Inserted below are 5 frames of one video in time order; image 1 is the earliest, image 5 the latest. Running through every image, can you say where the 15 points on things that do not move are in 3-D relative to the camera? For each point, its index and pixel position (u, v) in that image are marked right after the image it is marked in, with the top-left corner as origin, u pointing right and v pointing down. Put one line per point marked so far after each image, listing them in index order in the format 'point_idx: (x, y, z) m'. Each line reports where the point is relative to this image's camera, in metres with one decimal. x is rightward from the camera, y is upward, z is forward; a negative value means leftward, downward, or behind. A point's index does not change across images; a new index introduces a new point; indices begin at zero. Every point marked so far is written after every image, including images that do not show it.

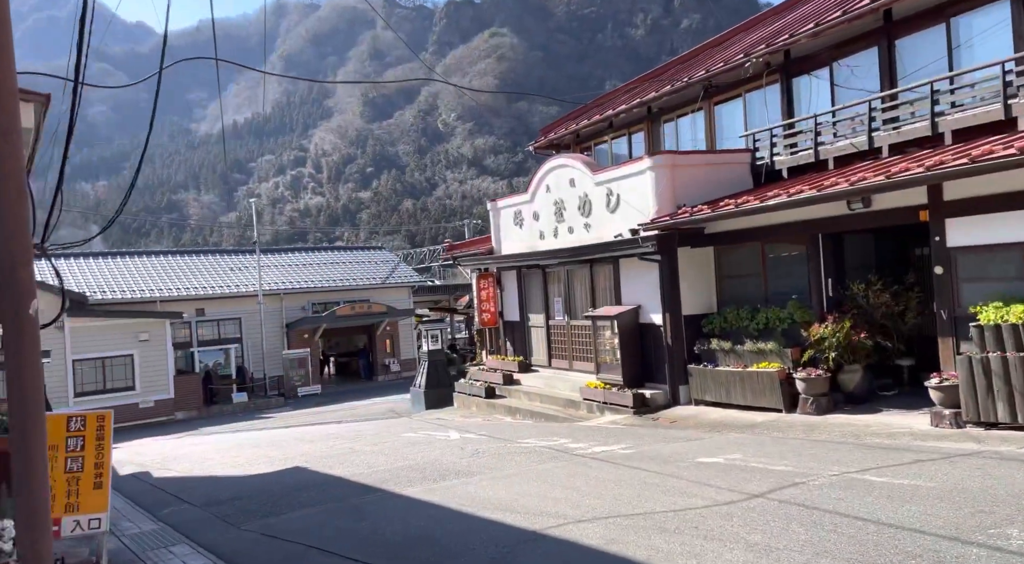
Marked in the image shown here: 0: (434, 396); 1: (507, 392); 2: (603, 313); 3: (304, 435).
0: (-1.7, -2.4, +20.0) m
1: (-0.1, -2.1, +17.4) m
2: (+1.4, -0.5, +14.4) m
3: (-3.8, -2.8, +17.5) m
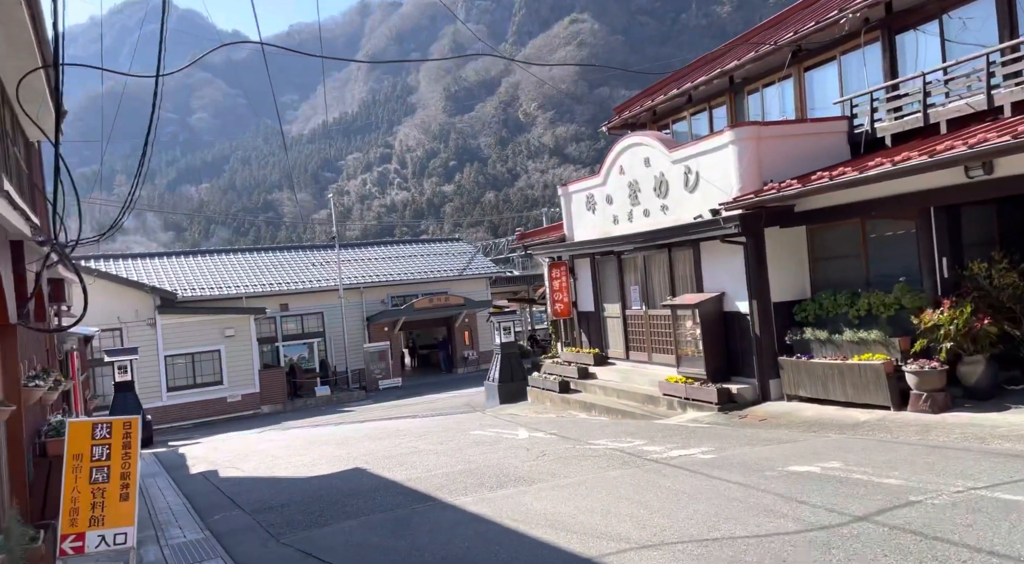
0: (-0.1, -2.2, +19.2) m
1: (+1.3, -1.8, +16.4) m
2: (+2.4, -0.3, +13.2) m
3: (-2.4, -2.7, +16.8) m
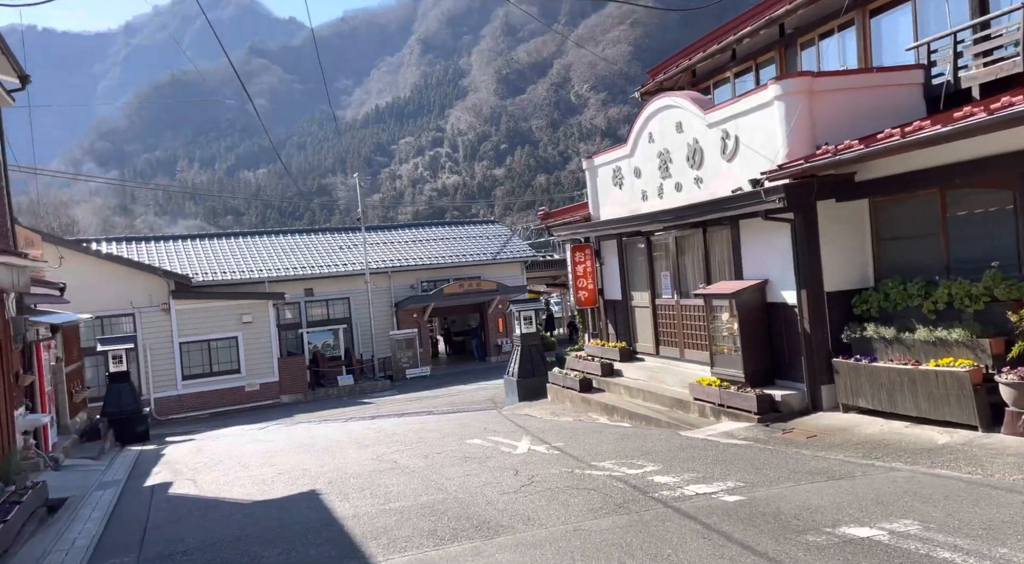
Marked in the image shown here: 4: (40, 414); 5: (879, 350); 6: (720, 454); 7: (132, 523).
0: (+0.3, -1.9, +17.2) m
1: (+1.5, -1.6, +14.4) m
2: (+2.5, -0.1, +11.1) m
3: (-2.2, -2.4, +15.0) m
4: (-8.1, -2.3, +16.1) m
5: (+3.7, -0.7, +9.3) m
6: (+1.9, -1.6, +8.4) m
7: (-4.0, -2.5, +9.7) m
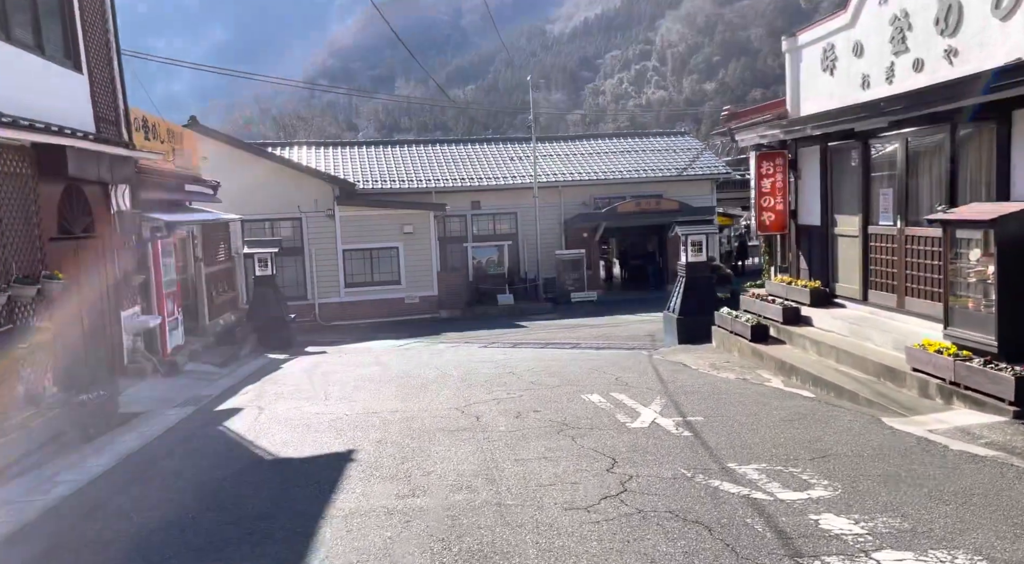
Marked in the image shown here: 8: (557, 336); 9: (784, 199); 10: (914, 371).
0: (+2.7, -0.7, +14.1) m
1: (+3.3, -0.6, +11.0) m
2: (+3.7, +0.5, +7.5) m
3: (-0.1, -1.1, +12.5) m
4: (-5.7, -0.5, +14.8) m
5: (+4.4, -0.3, +5.6) m
6: (+2.4, -1.1, +5.1) m
7: (-3.1, -1.5, +7.7) m
8: (+0.9, -1.1, +18.7) m
9: (+3.7, +1.1, +12.5) m
10: (+3.4, -0.8, +7.9) m
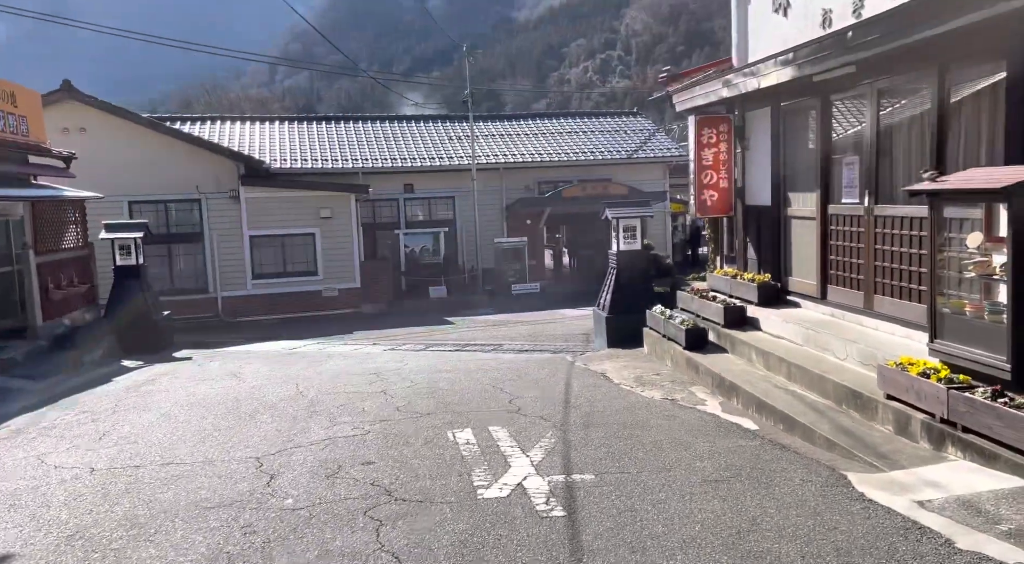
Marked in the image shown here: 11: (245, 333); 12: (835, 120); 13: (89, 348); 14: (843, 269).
0: (+1.4, -0.6, +11.8) m
1: (+2.1, -0.6, +8.7) m
2: (+2.6, +0.5, +5.2) m
3: (-1.4, -1.1, +10.1) m
4: (-7.1, -0.4, +12.1) m
5: (+3.4, -0.3, +3.3) m
6: (+1.4, -1.1, +2.8) m
7: (-4.2, -1.5, +5.2) m
8: (-0.6, -0.9, +16.3) m
9: (+2.4, +1.2, +10.2) m
10: (+2.3, -0.7, +5.6) m
11: (-5.6, -1.1, +19.2) m
12: (+2.9, +1.5, +8.3) m
13: (-5.8, -0.9, +12.6) m
14: (+3.0, +0.1, +8.2) m
